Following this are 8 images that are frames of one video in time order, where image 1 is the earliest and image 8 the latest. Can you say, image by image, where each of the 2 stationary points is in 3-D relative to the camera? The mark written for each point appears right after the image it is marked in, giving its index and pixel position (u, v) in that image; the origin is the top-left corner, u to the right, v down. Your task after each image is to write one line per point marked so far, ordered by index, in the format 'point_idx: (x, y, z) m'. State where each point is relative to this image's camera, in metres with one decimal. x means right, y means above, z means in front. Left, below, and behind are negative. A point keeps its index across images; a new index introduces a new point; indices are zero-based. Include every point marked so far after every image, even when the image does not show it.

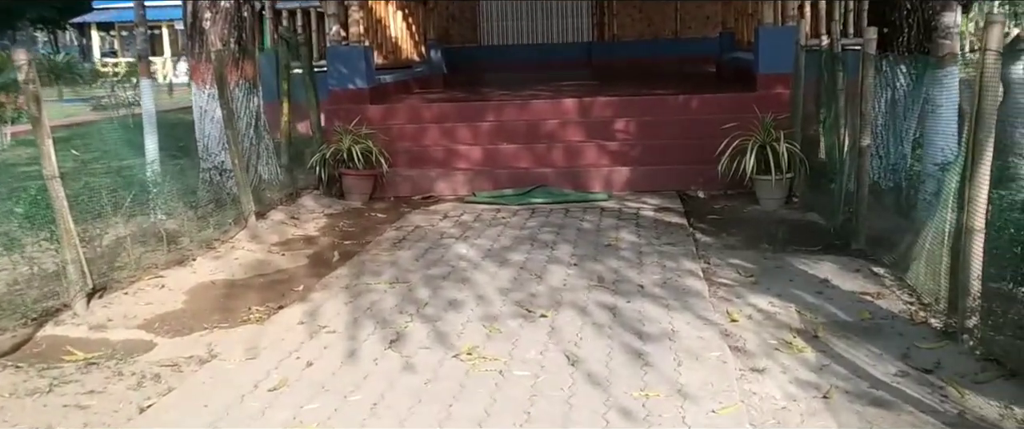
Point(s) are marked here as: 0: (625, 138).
0: (+0.9, +0.6, +7.2) m
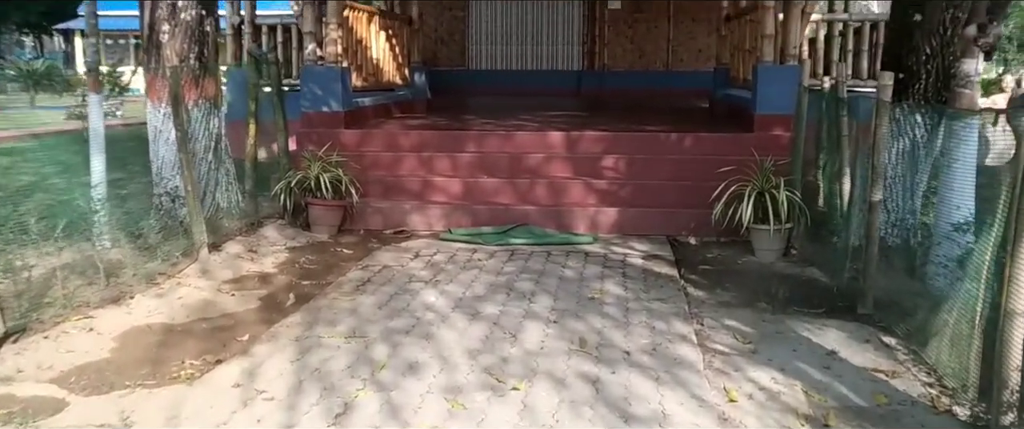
0: (+0.7, +0.3, +6.8) m
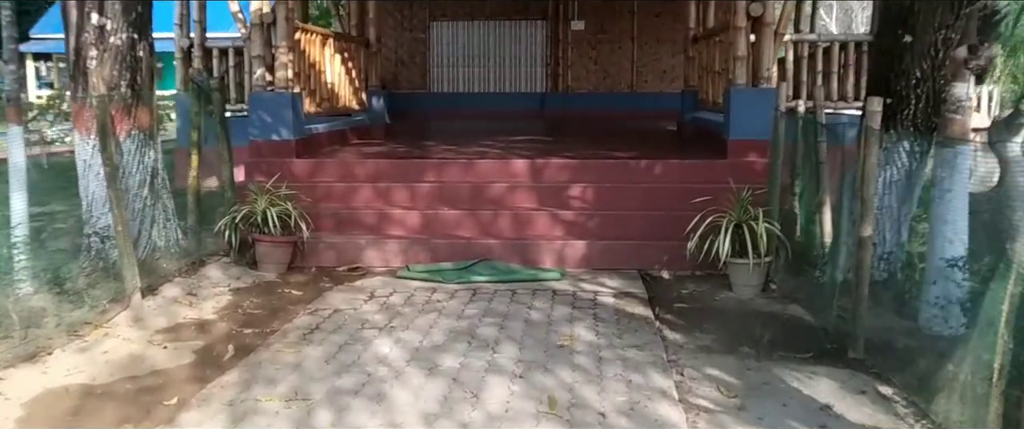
0: (+0.5, 0.0, +6.4) m
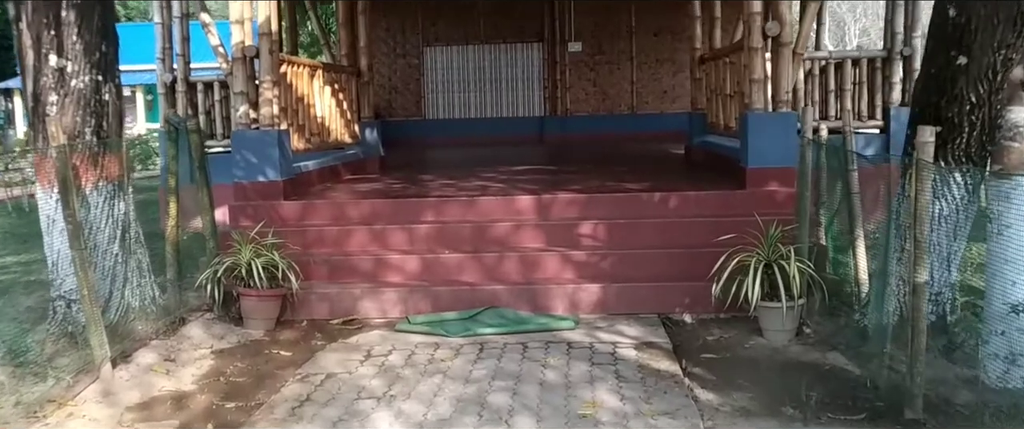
0: (+0.5, -0.2, +6.0) m
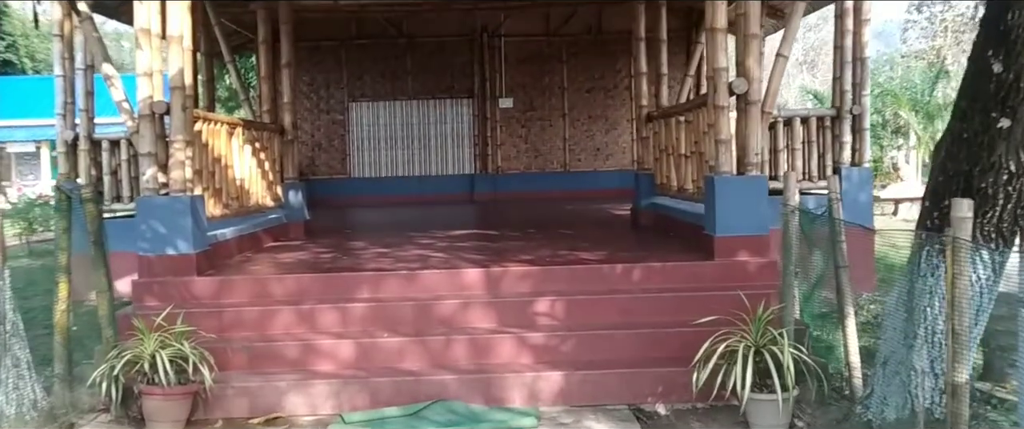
0: (+0.2, -0.6, +5.3) m
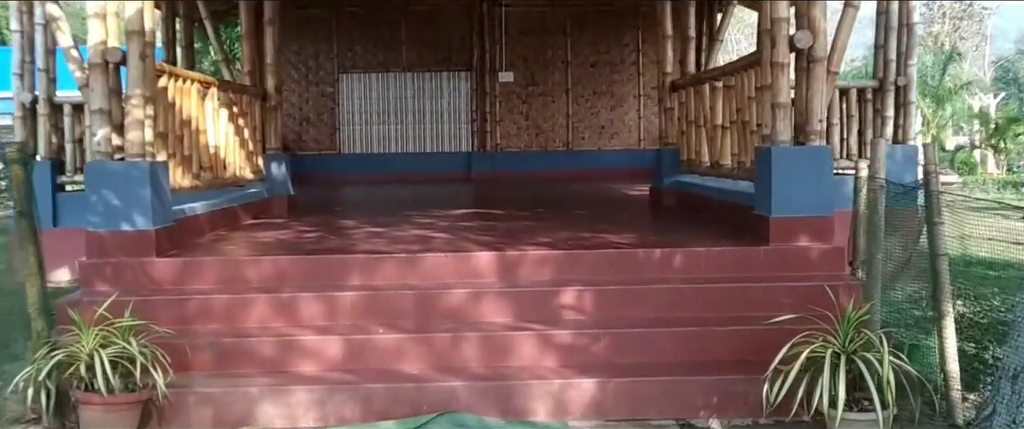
0: (+0.3, -0.5, +4.5) m
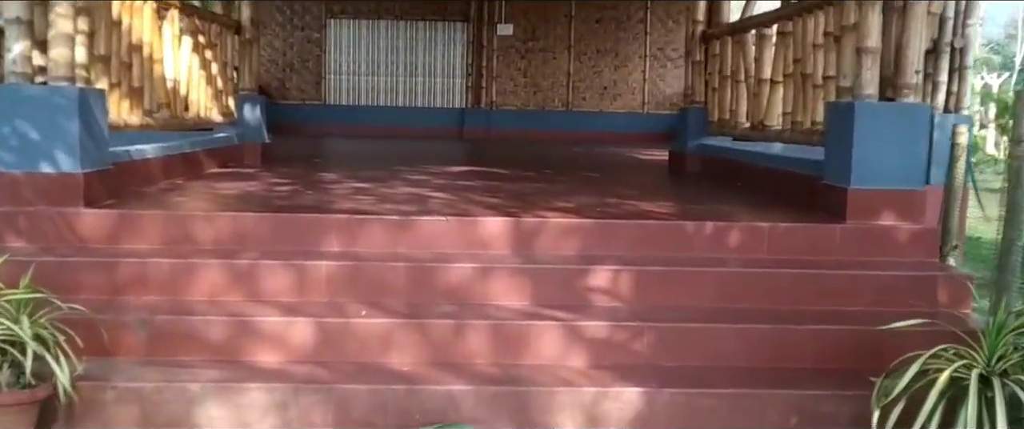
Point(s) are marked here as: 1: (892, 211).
0: (+0.4, -0.4, +3.5) m
1: (+1.6, 0.0, +3.9) m
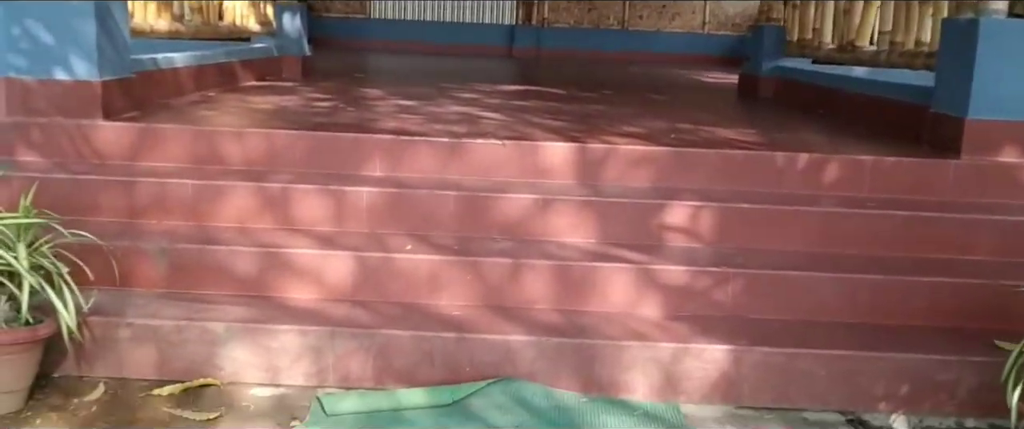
0: (+0.6, -0.1, +3.1) m
1: (+1.8, +0.2, +3.4) m
